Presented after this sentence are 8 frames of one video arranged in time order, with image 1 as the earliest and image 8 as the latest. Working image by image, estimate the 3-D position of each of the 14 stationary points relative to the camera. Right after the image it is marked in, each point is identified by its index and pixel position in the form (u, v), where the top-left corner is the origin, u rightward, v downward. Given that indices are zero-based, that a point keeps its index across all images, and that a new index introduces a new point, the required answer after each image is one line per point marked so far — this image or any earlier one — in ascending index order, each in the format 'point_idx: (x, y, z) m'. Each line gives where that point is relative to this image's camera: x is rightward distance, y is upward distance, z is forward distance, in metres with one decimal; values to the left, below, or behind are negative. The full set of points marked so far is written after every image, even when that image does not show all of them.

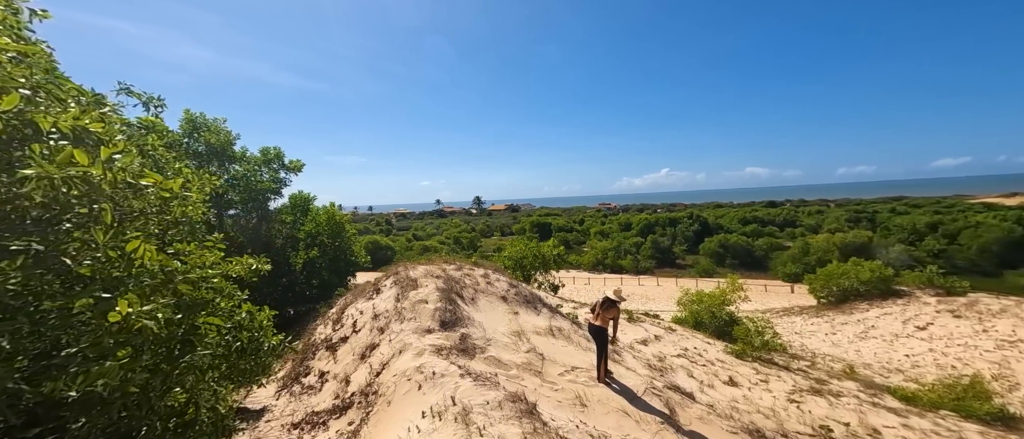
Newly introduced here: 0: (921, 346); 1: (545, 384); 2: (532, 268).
0: (+16.3, -4.9, +14.7) m
1: (+0.5, -2.8, +6.3) m
2: (+1.0, -2.5, +19.1) m
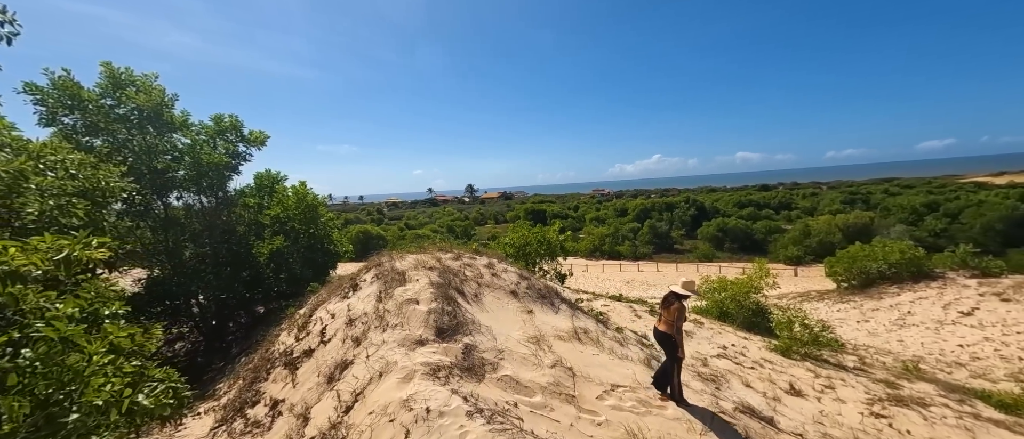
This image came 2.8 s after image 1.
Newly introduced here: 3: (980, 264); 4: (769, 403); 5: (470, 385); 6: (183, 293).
0: (+16.4, -4.0, +13.3) m
1: (+0.8, -2.4, +4.5) m
2: (+1.0, -1.6, +17.3) m
3: (+23.4, -2.1, +18.7) m
4: (+4.3, -3.1, +6.2) m
5: (-0.5, -2.0, +4.4) m
6: (-7.9, -1.7, +8.9) m
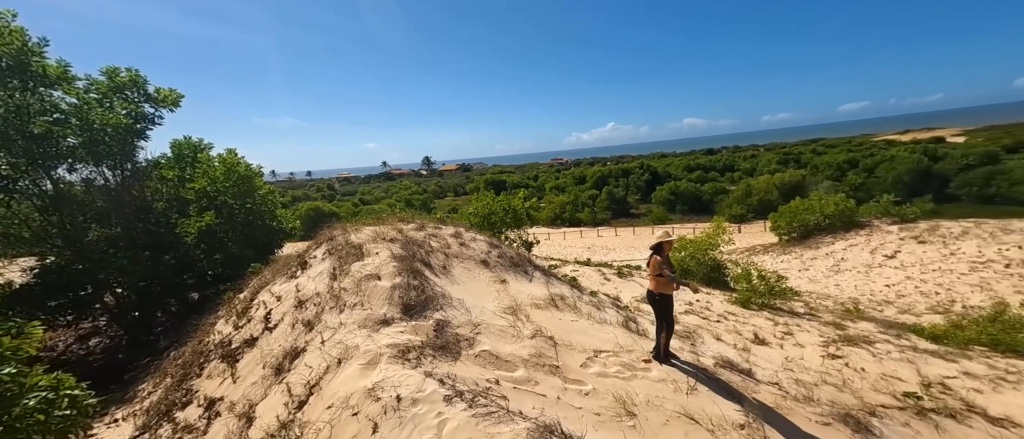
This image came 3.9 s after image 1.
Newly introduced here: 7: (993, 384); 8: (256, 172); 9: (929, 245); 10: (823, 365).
0: (+15.2, -2.2, +14.7) m
1: (+0.6, -1.9, +4.2) m
2: (-0.6, -0.2, +16.9) m
3: (+21.5, +0.4, +20.7) m
4: (+3.9, -2.3, +6.3) m
5: (-0.7, -1.5, +3.9) m
6: (-8.5, -1.3, +7.5) m
7: (+8.0, -2.7, +6.2) m
8: (-7.2, +1.4, +10.5) m
9: (+18.2, -1.1, +16.3) m
10: (+5.4, -2.6, +6.5) m
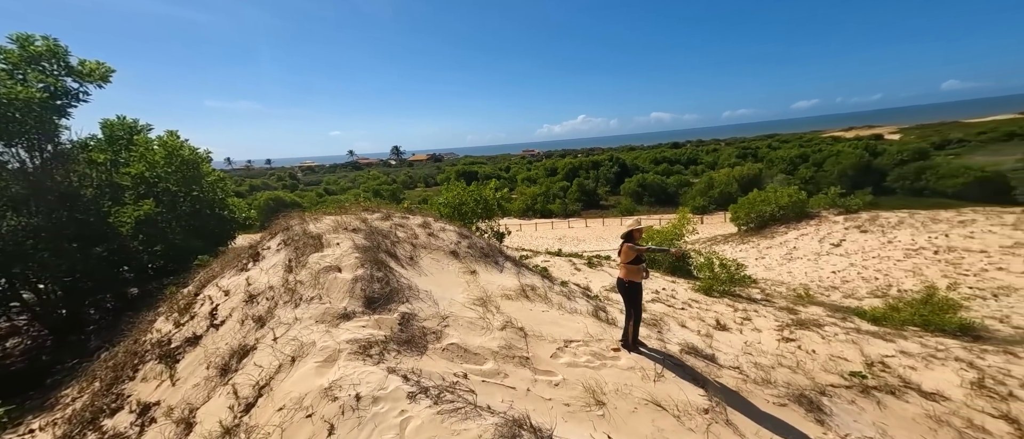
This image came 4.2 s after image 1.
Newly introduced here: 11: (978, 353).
0: (+14.0, -1.8, +15.7) m
1: (+0.3, -1.8, +4.1) m
2: (-1.9, +0.2, +16.6) m
3: (+19.8, +1.0, +22.1) m
4: (+3.4, -2.1, +6.5) m
5: (-1.0, -1.4, +3.7) m
6: (-9.1, -1.1, +6.8) m
7: (+7.5, -2.6, +6.7) m
8: (-8.0, +1.6, +9.7) m
9: (+16.9, -0.7, +17.5) m
10: (+4.9, -2.4, +6.8) m
11: (+8.8, -2.5, +7.1) m
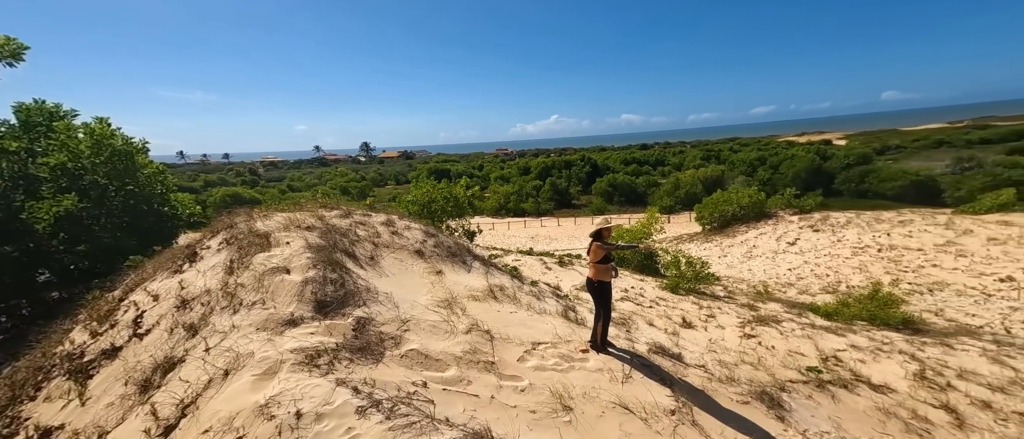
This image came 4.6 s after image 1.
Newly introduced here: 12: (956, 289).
0: (+12.7, -1.8, +16.5) m
1: (-0.1, -1.8, +4.0) m
2: (-3.2, +0.3, +16.2) m
3: (+18.0, +1.0, +23.3) m
4: (+2.8, -2.1, +6.5) m
5: (-1.4, -1.4, +3.4) m
6: (-9.7, -1.0, +5.9) m
7: (+6.9, -2.6, +7.1) m
8: (-8.7, +1.7, +8.9) m
9: (+15.5, -0.7, +18.5) m
10: (+4.3, -2.4, +7.0) m
11: (+8.2, -2.5, +7.5) m
12: (+14.0, -2.2, +11.7) m
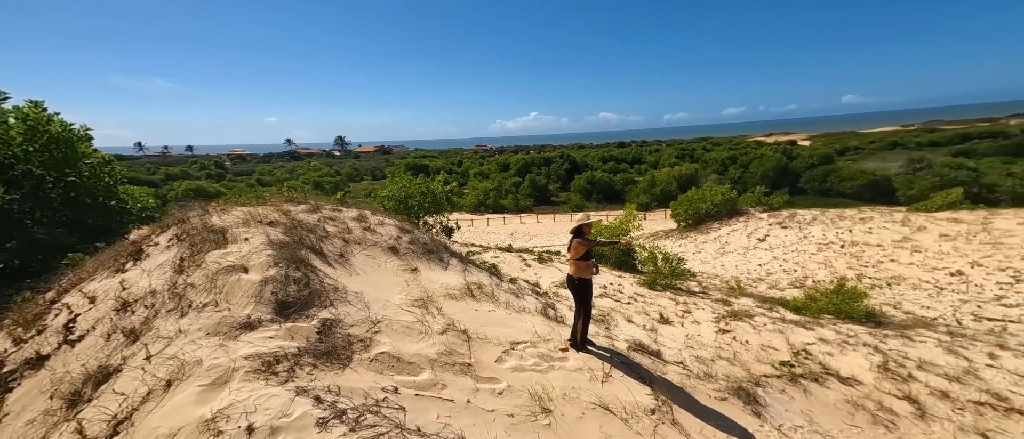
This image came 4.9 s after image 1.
0: (+11.8, -1.6, +17.1) m
1: (-0.3, -1.7, +3.8) m
2: (-4.1, +0.5, +15.9) m
3: (+16.7, +1.1, +24.1) m
4: (+2.4, -2.0, +6.5) m
5: (-1.6, -1.4, +3.2) m
6: (-10.0, -0.9, +5.1) m
7: (+6.5, -2.5, +7.3) m
8: (-9.2, +1.8, +8.2) m
9: (+14.4, -0.5, +19.2) m
10: (+3.9, -2.3, +7.1) m
11: (+7.8, -2.5, +7.8) m
12: (+13.3, -2.1, +12.3) m
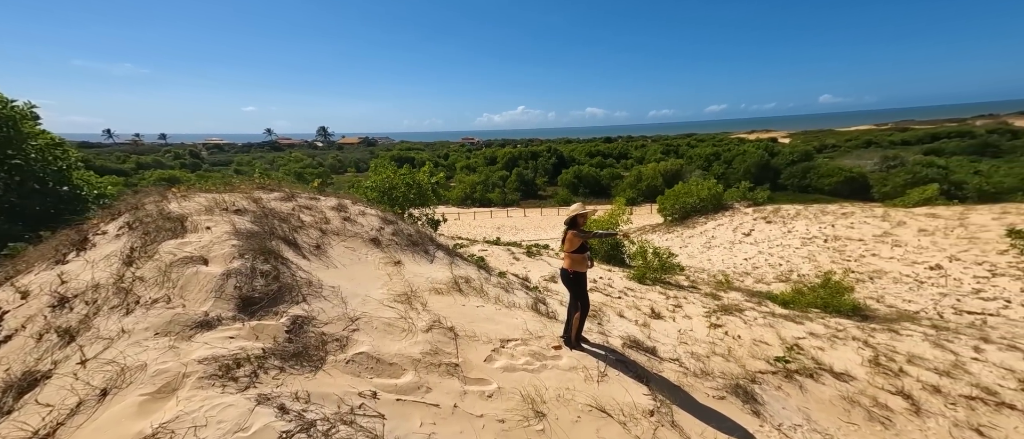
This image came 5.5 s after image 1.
0: (+11.2, -1.4, +17.2) m
1: (-0.4, -1.6, +3.5) m
2: (-4.6, +0.8, +15.4) m
3: (+15.9, +1.5, +24.4) m
4: (+2.2, -1.9, +6.3) m
5: (-1.6, -1.3, +2.8) m
6: (-10.1, -0.7, +4.5) m
7: (+6.2, -2.4, +7.3) m
8: (-9.4, +2.1, +7.5) m
9: (+13.7, -0.3, +19.4) m
10: (+3.7, -2.2, +6.9) m
11: (+7.5, -2.4, +7.8) m
12: (+12.9, -1.9, +12.5) m
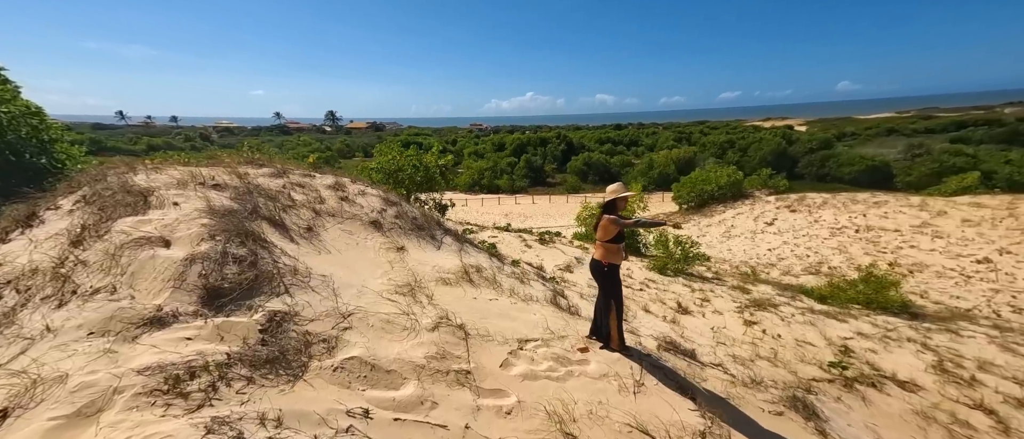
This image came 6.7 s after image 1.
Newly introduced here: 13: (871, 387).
0: (+11.7, -0.9, +16.3) m
1: (-0.2, -1.4, +2.8) m
2: (-4.2, +1.5, +14.7) m
3: (+16.5, +2.2, +23.3) m
4: (+2.5, -1.7, +5.6) m
5: (-1.5, -1.1, +2.2) m
6: (-9.9, -0.4, +4.0) m
7: (+6.5, -2.2, +6.5) m
8: (-9.1, +2.5, +6.9) m
9: (+14.3, +0.3, +18.4) m
10: (+3.9, -1.9, +6.2) m
11: (+7.8, -2.1, +7.0) m
12: (+13.2, -1.6, +11.6) m
13: (+4.7, -2.2, +4.9) m
